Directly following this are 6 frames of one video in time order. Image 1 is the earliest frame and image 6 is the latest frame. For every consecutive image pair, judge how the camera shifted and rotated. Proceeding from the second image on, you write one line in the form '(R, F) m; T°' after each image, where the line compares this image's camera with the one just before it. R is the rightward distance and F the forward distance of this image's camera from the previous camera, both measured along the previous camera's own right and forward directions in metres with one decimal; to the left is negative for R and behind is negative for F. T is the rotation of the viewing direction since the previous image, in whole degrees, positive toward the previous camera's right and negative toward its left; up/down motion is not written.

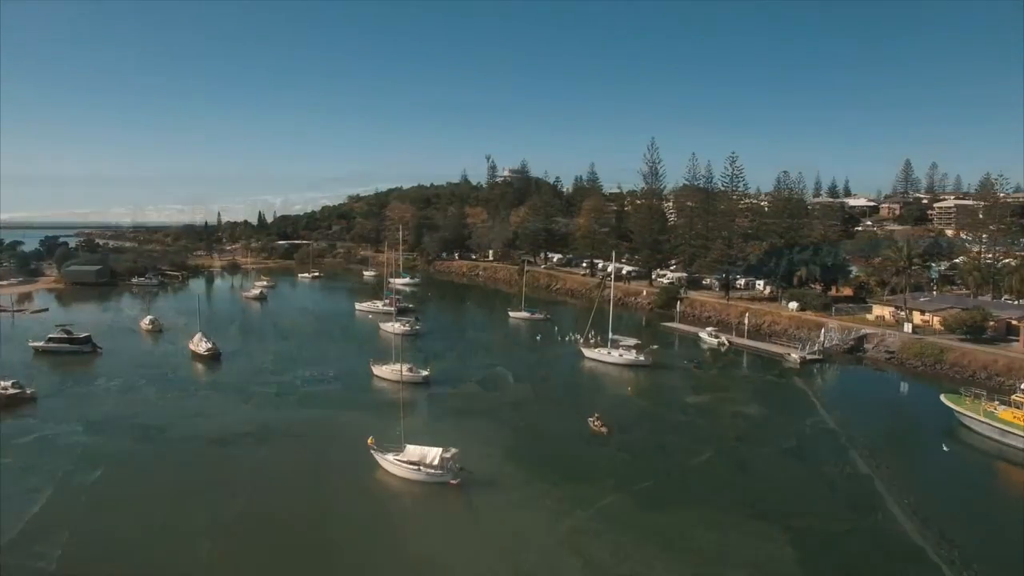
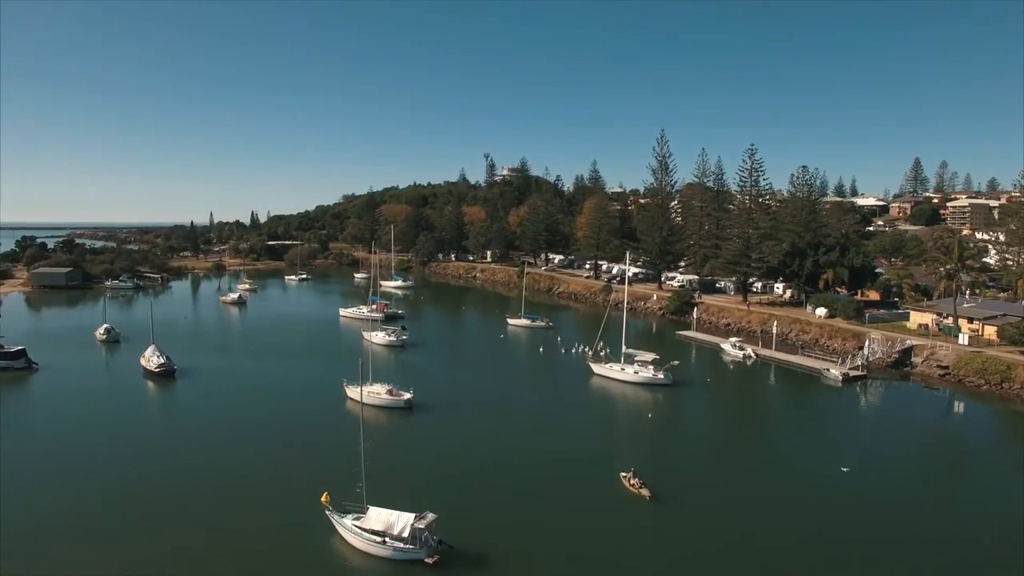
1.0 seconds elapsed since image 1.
(+0.1, +3.5) m; 0°
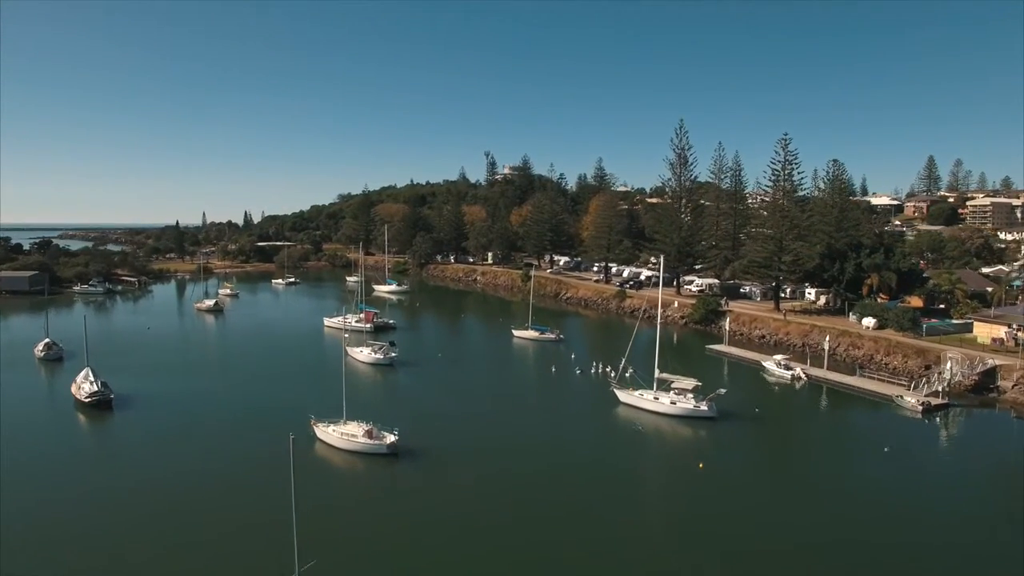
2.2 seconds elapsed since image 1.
(-0.3, +4.1) m; 0°
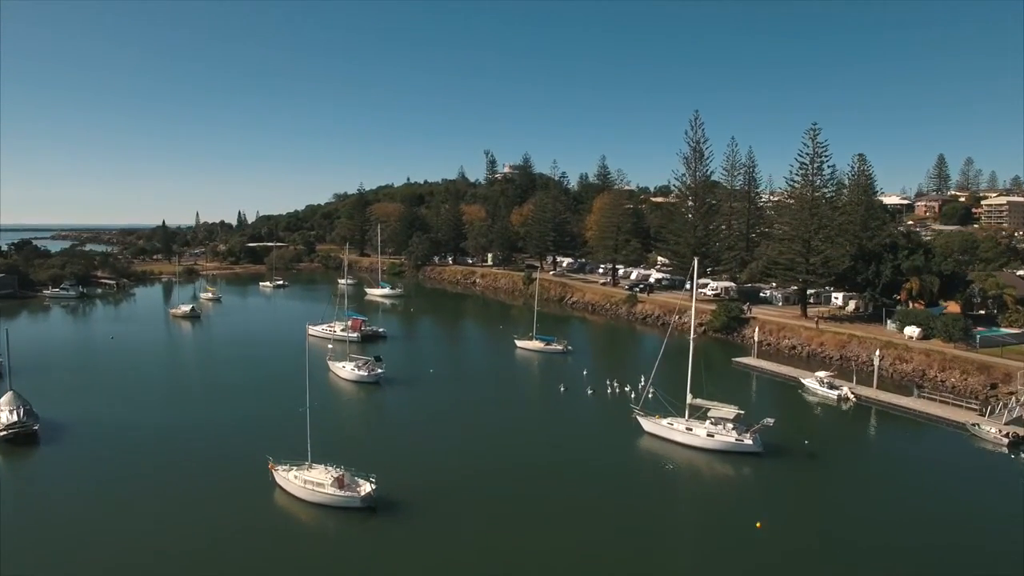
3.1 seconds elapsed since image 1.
(-0.1, +3.1) m; 0°
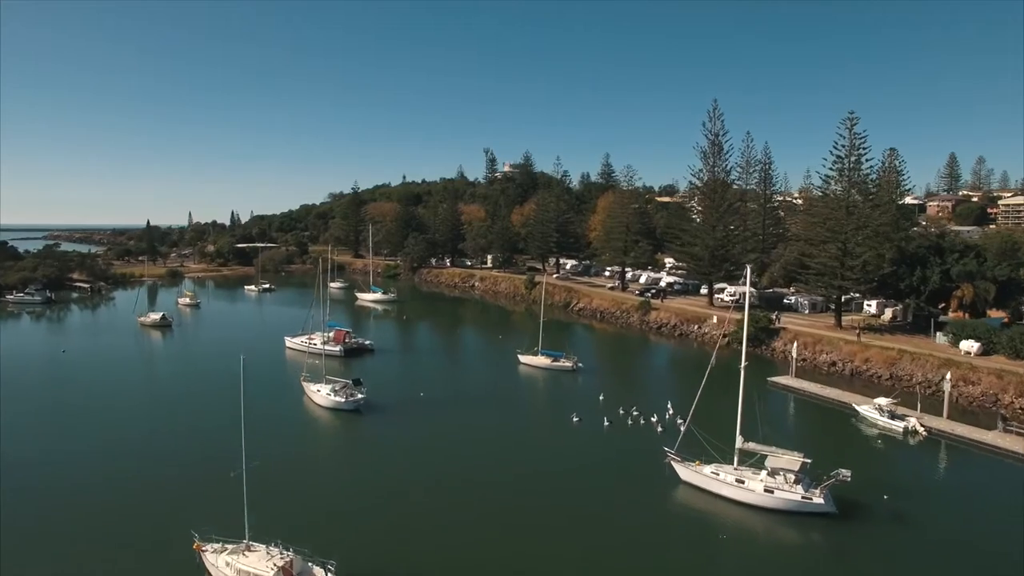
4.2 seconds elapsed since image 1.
(-0.1, +3.3) m; 0°
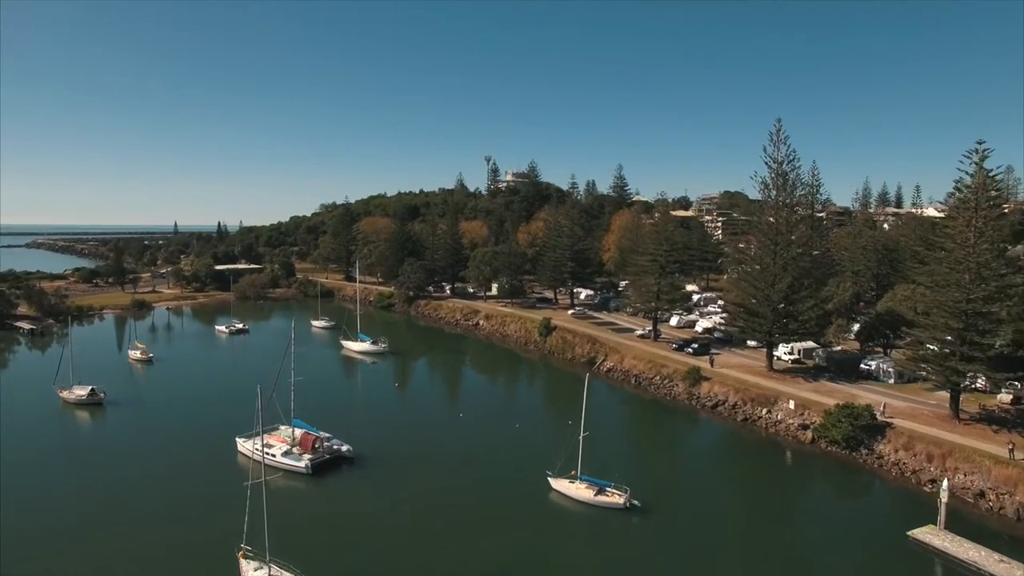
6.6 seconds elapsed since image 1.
(-0.9, +6.7) m; 0°
